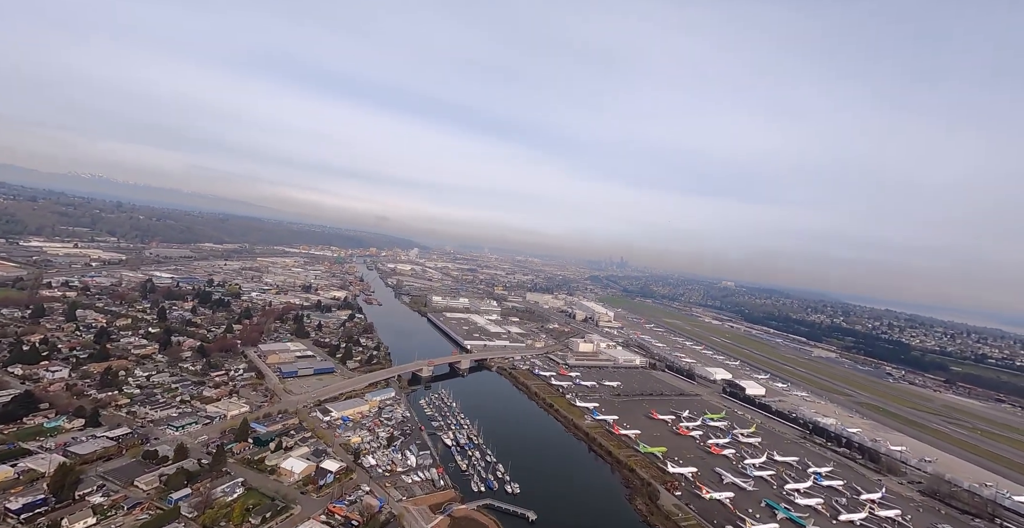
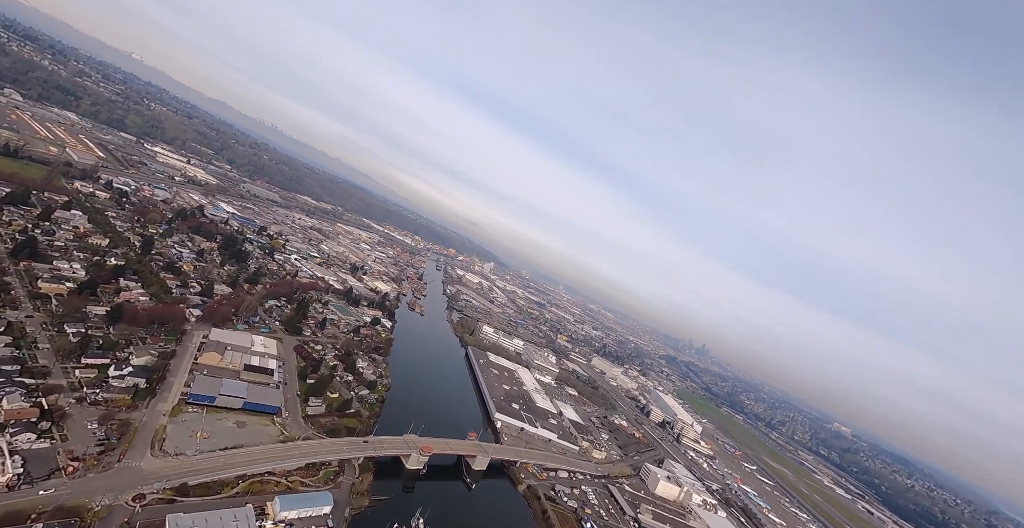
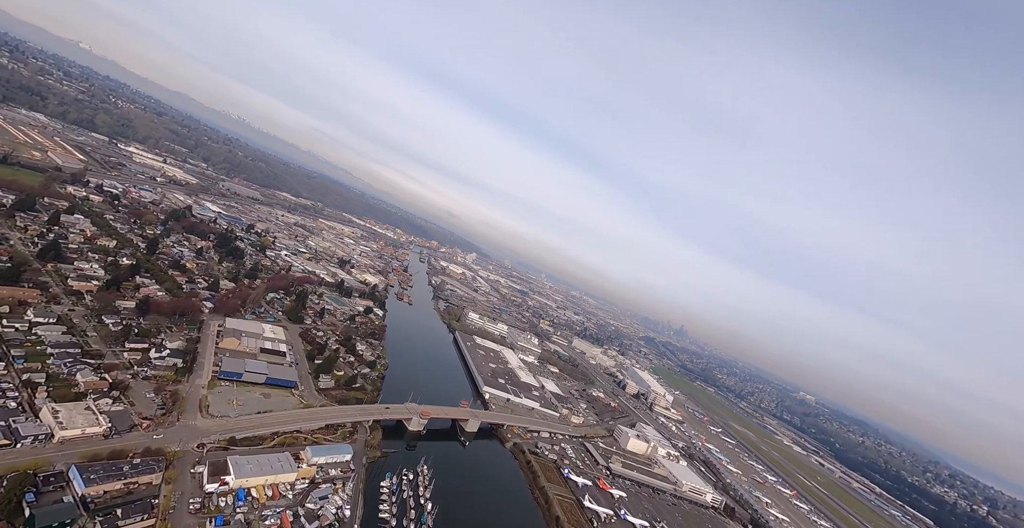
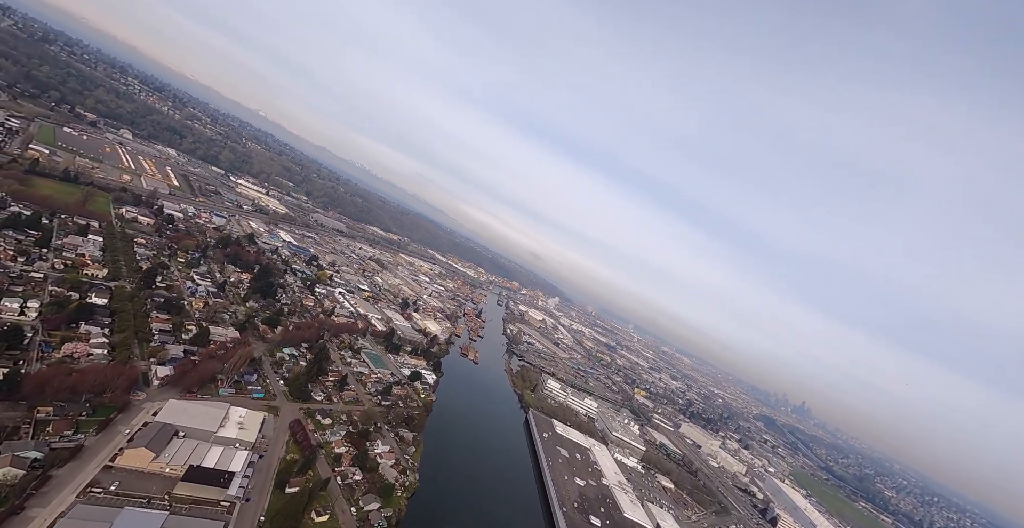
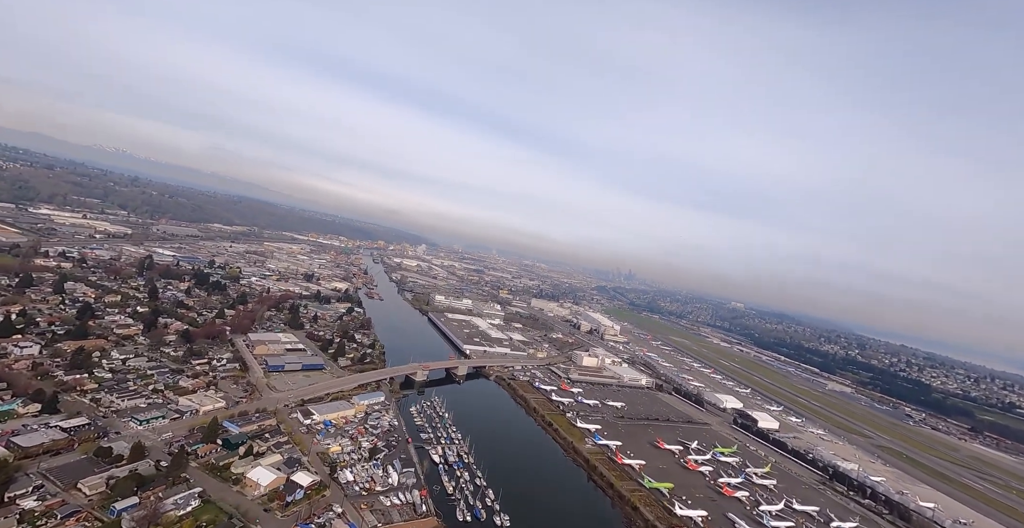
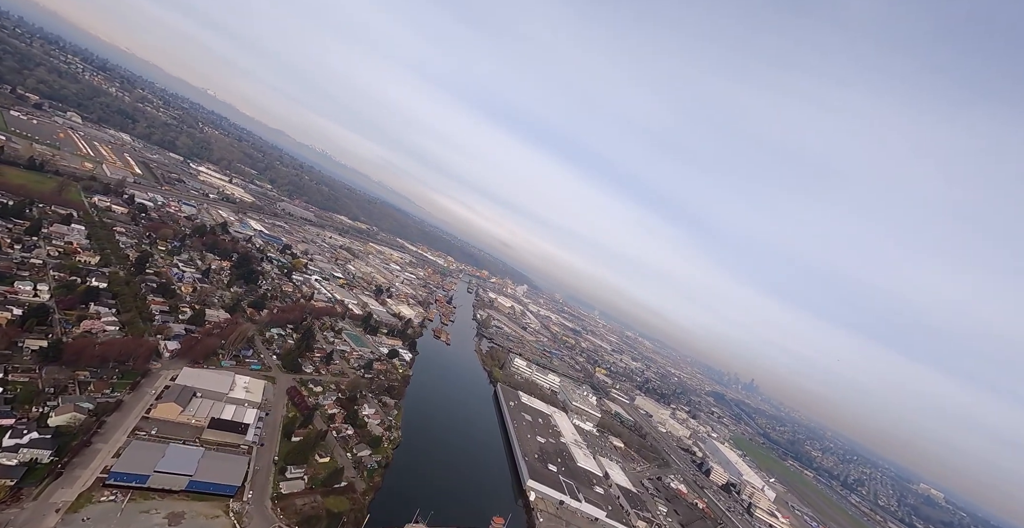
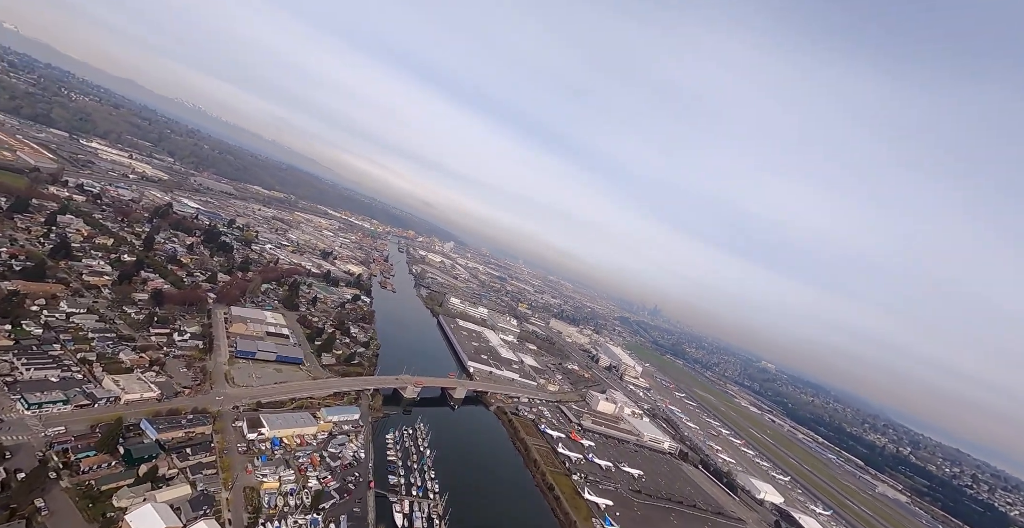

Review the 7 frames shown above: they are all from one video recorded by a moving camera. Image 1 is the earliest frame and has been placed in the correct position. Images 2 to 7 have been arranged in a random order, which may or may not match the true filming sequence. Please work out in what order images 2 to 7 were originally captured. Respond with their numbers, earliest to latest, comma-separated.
5, 7, 3, 2, 6, 4
